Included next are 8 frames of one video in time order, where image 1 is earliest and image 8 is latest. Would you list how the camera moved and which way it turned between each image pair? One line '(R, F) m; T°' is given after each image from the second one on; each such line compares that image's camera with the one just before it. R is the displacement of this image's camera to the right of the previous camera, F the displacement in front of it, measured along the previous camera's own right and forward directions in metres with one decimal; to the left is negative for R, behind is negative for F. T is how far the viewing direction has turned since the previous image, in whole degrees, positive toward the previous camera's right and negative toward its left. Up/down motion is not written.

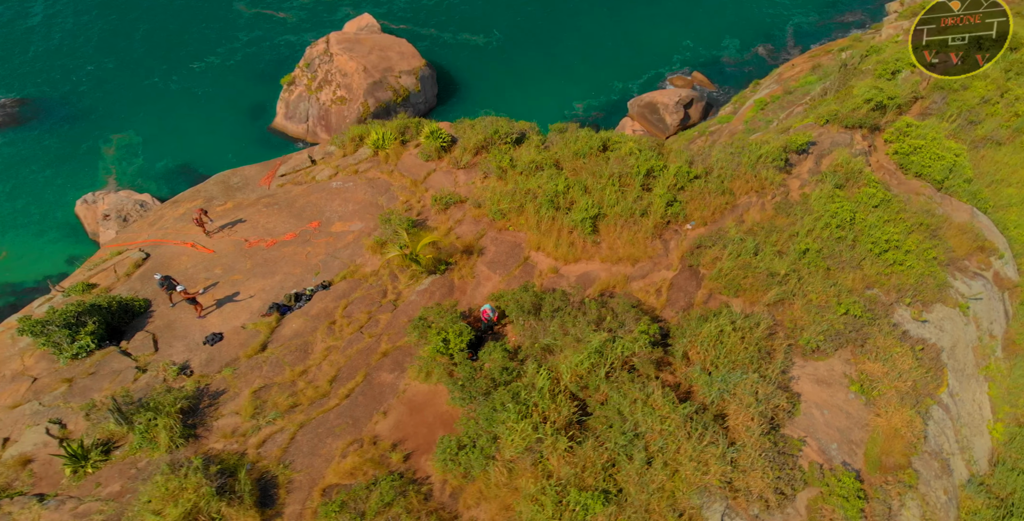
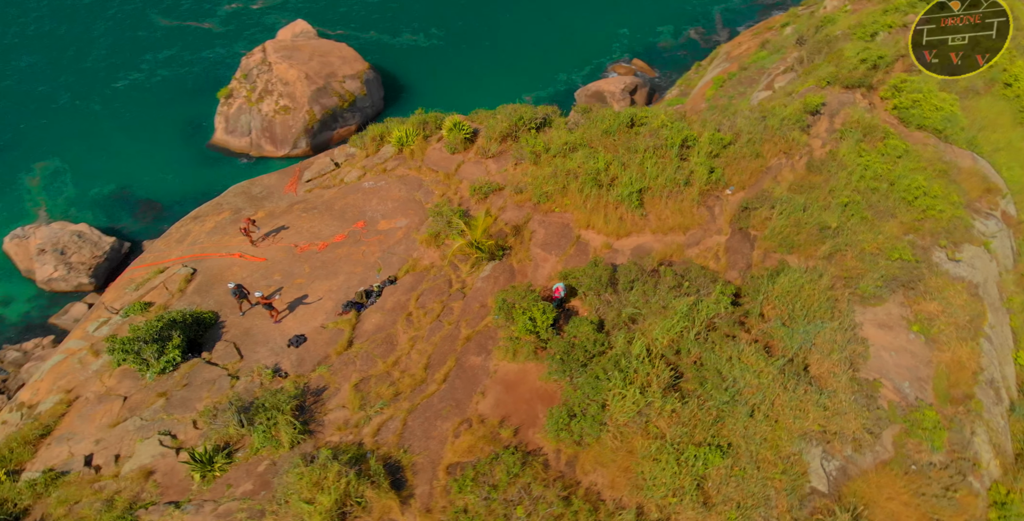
(-2.4, -0.3) m; +2°
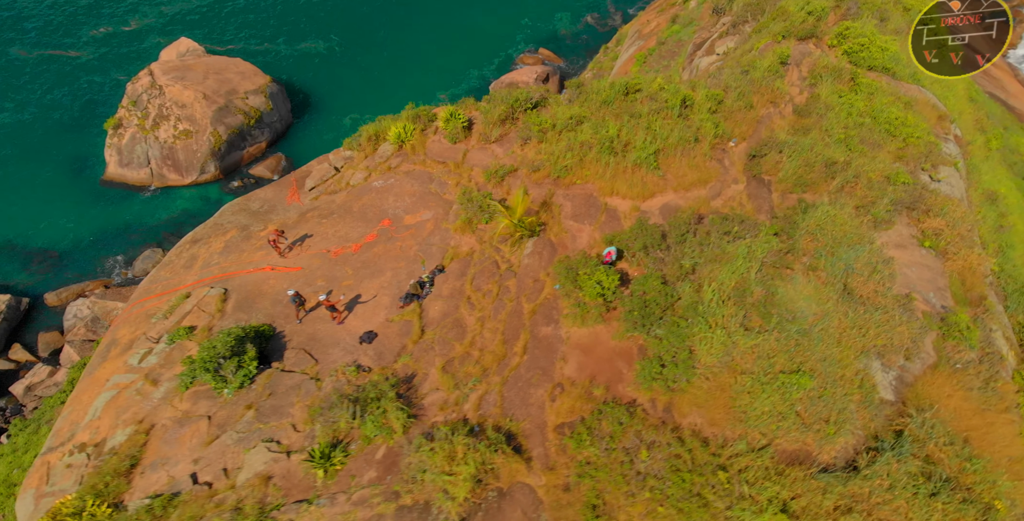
(-2.8, -0.3) m; +4°
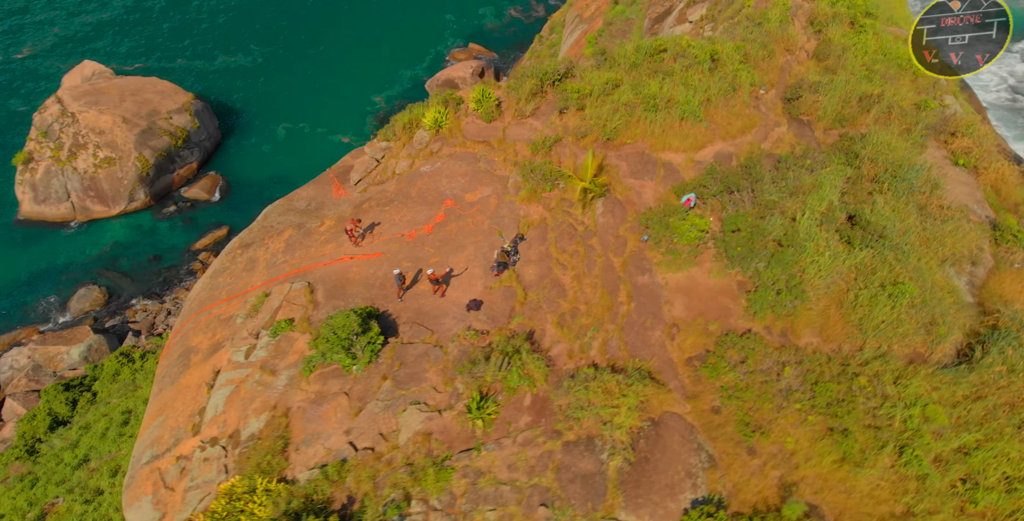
(-3.1, -0.6) m; +2°
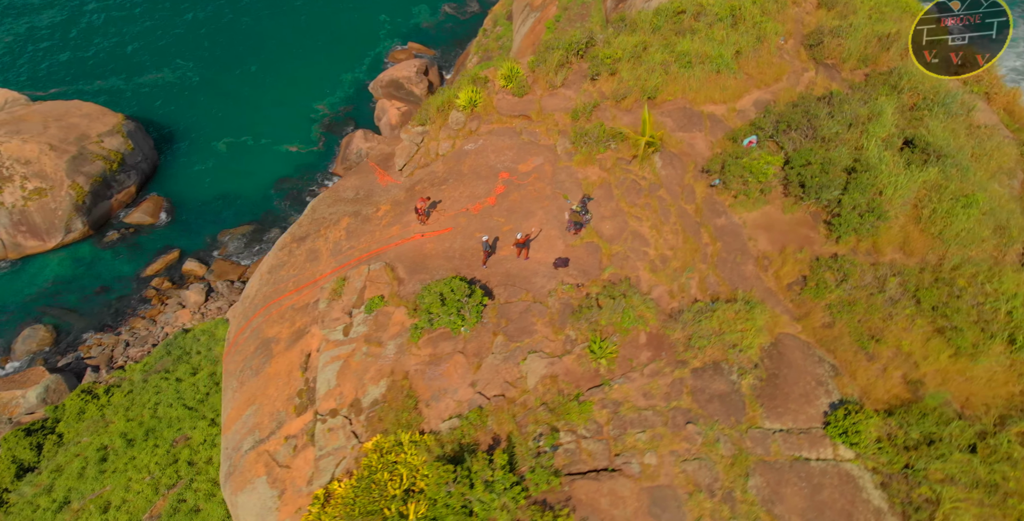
(-2.8, -0.6) m; +1°
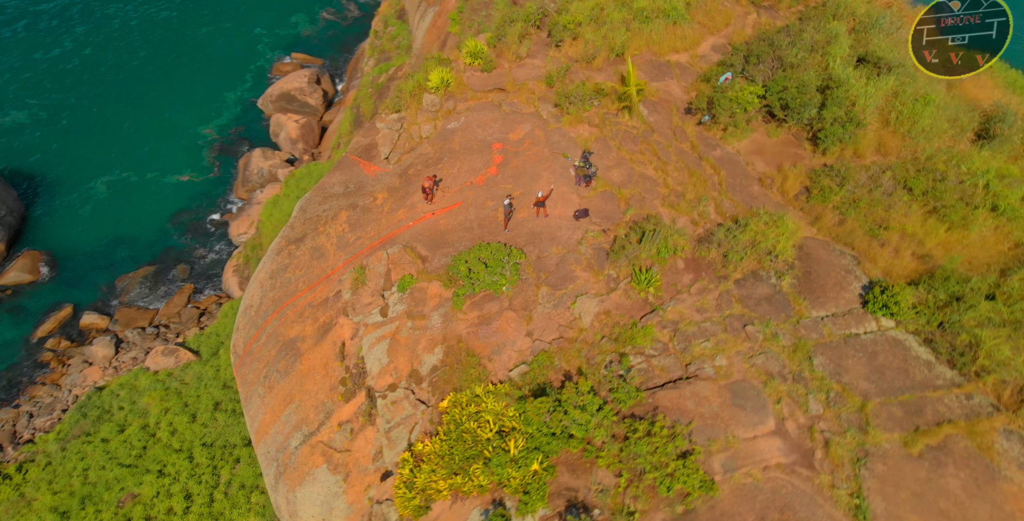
(-2.5, -0.7) m; +5°
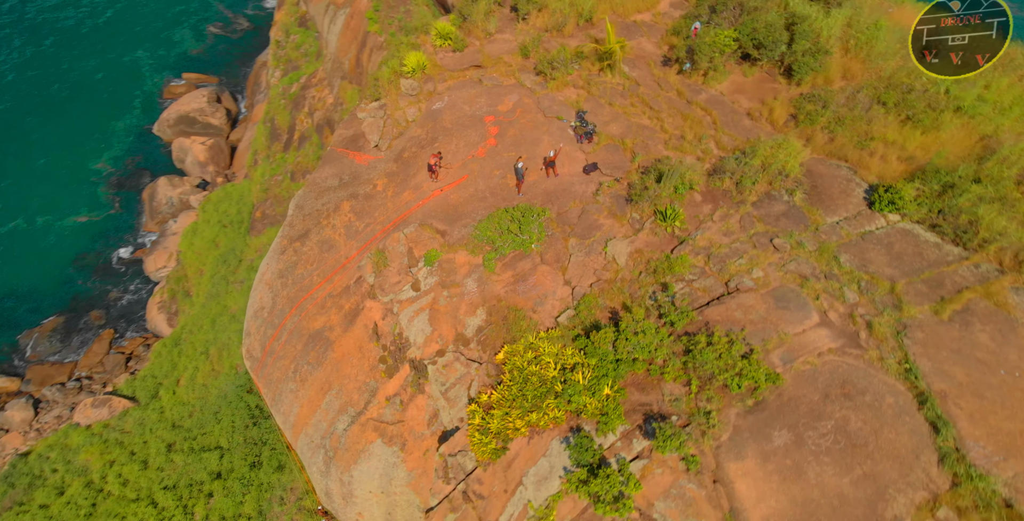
(-2.2, -0.7) m; +4°
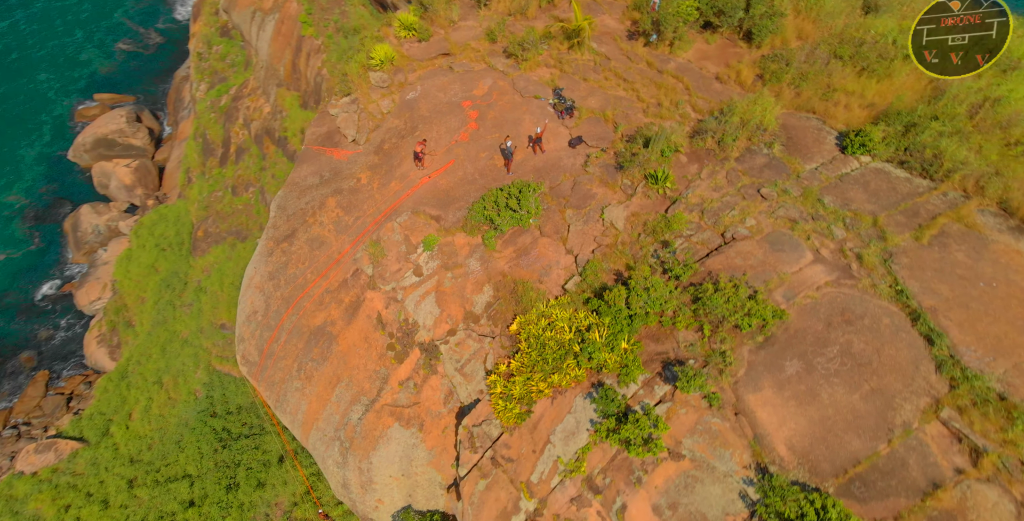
(-1.2, -0.5) m; +4°
